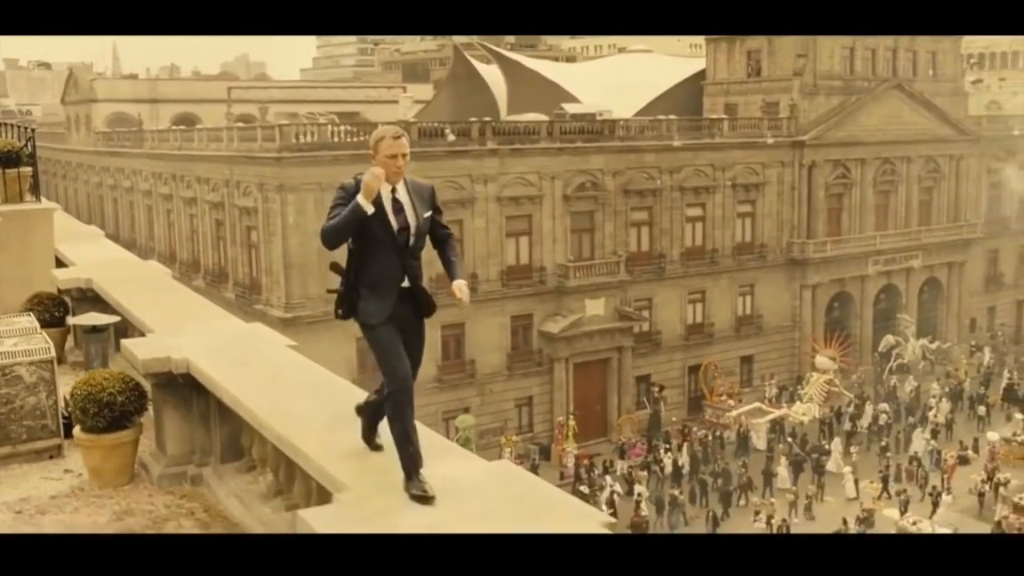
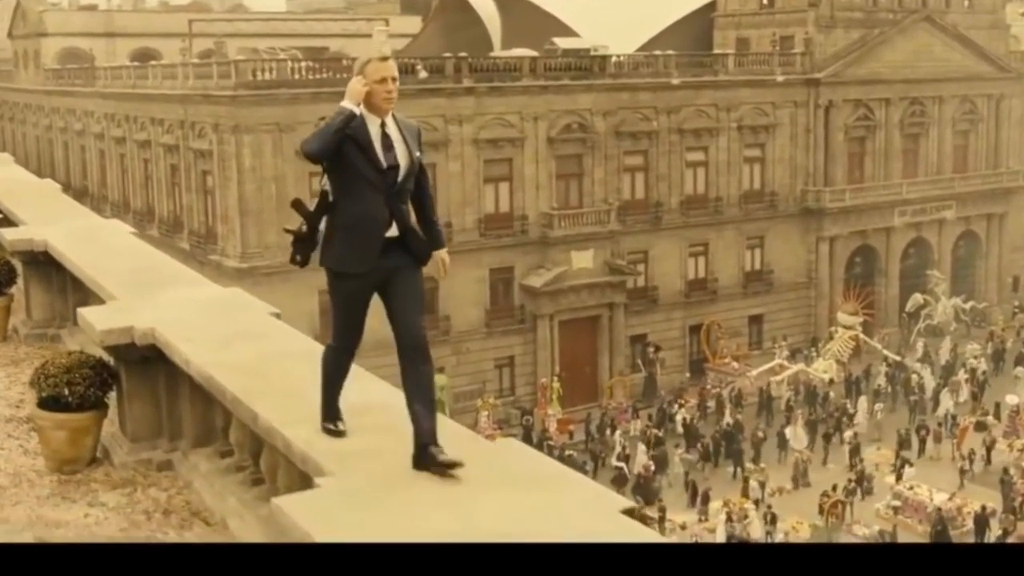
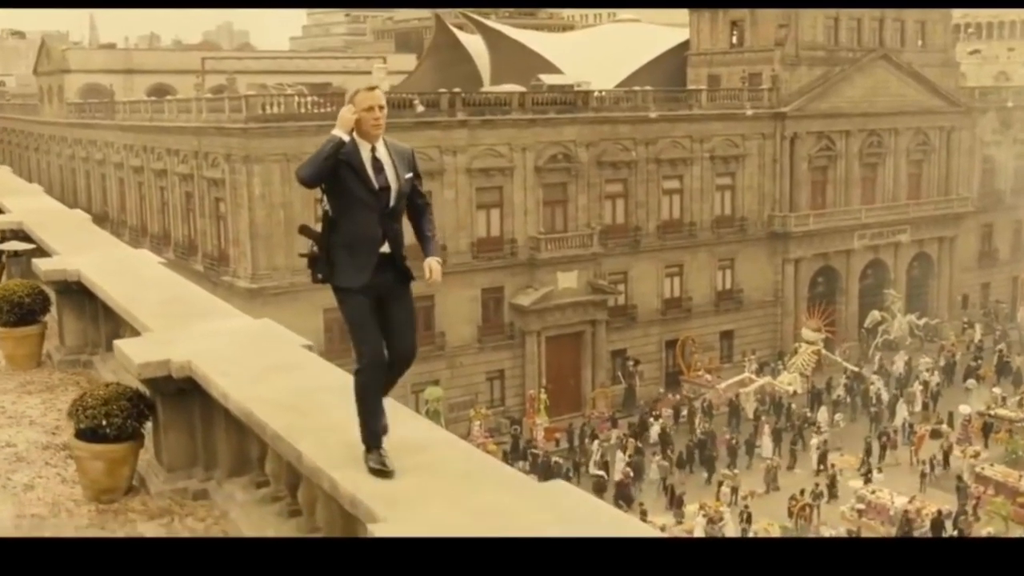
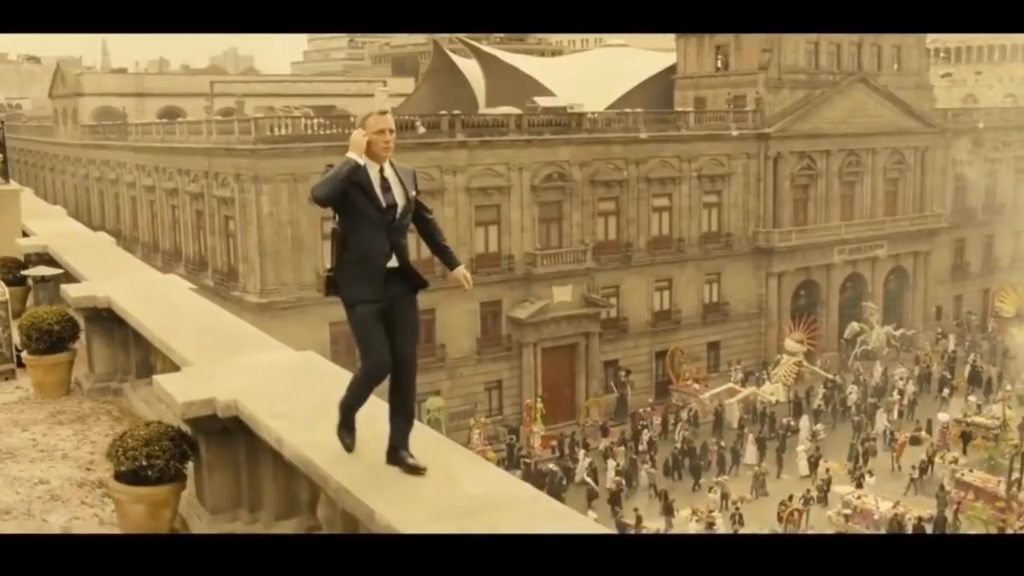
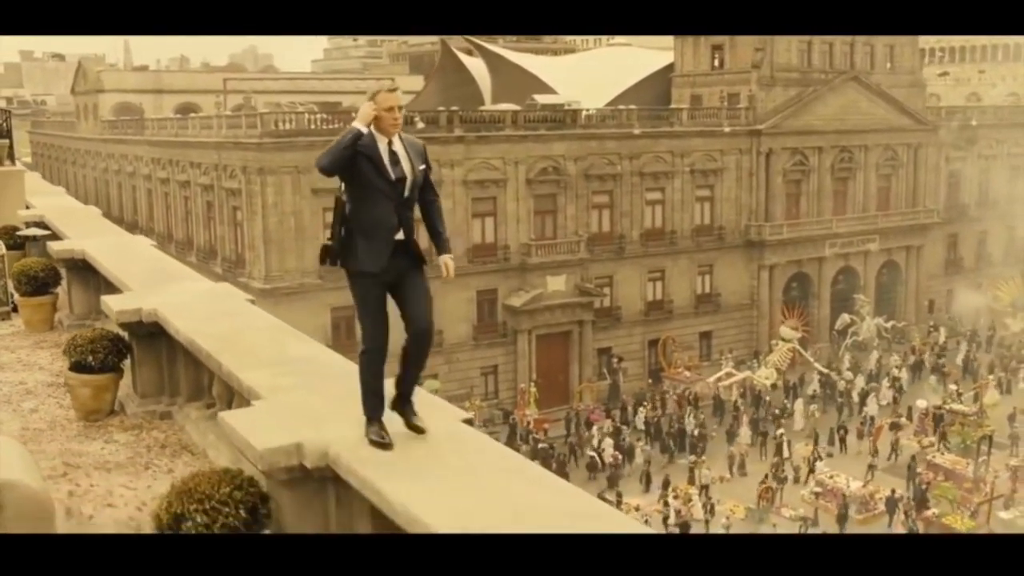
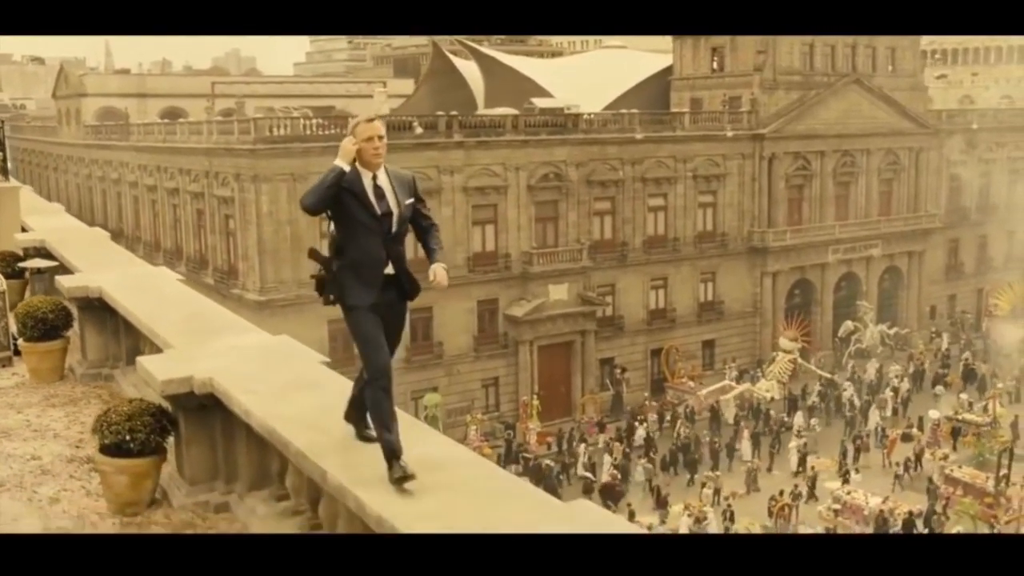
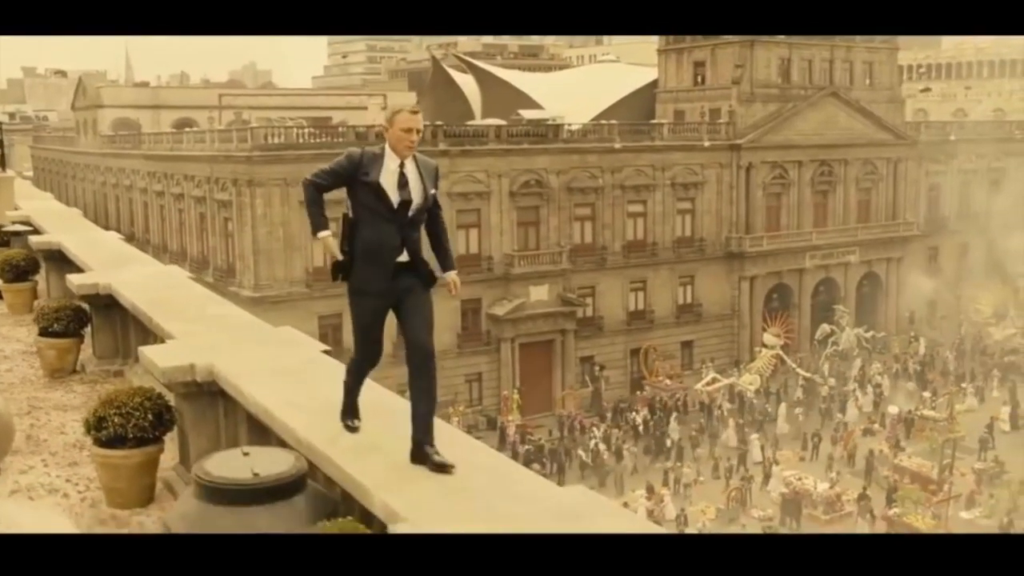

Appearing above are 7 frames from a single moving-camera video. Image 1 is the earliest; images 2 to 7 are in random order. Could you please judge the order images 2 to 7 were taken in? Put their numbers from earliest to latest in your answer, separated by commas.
6, 5, 7, 4, 3, 2
